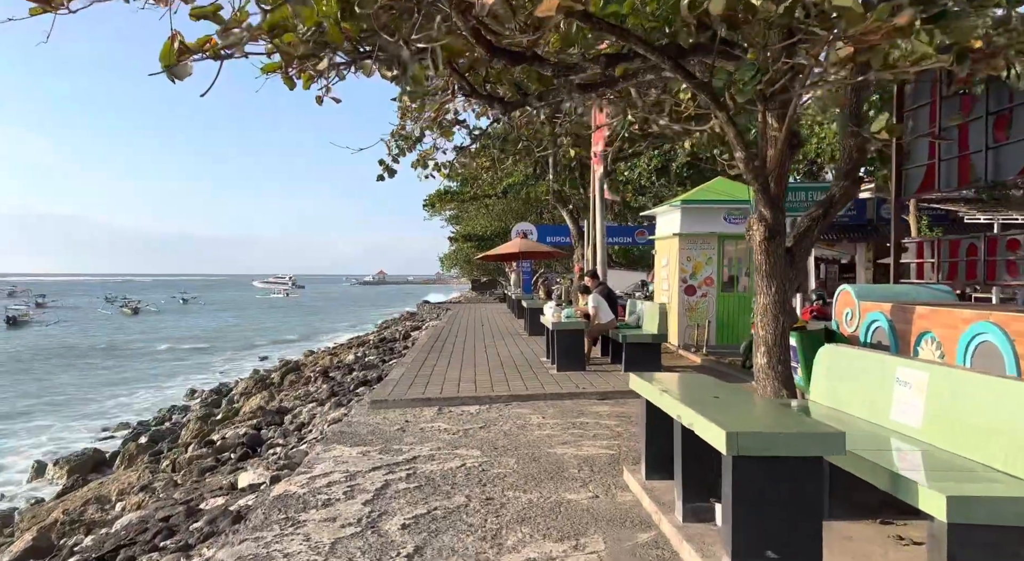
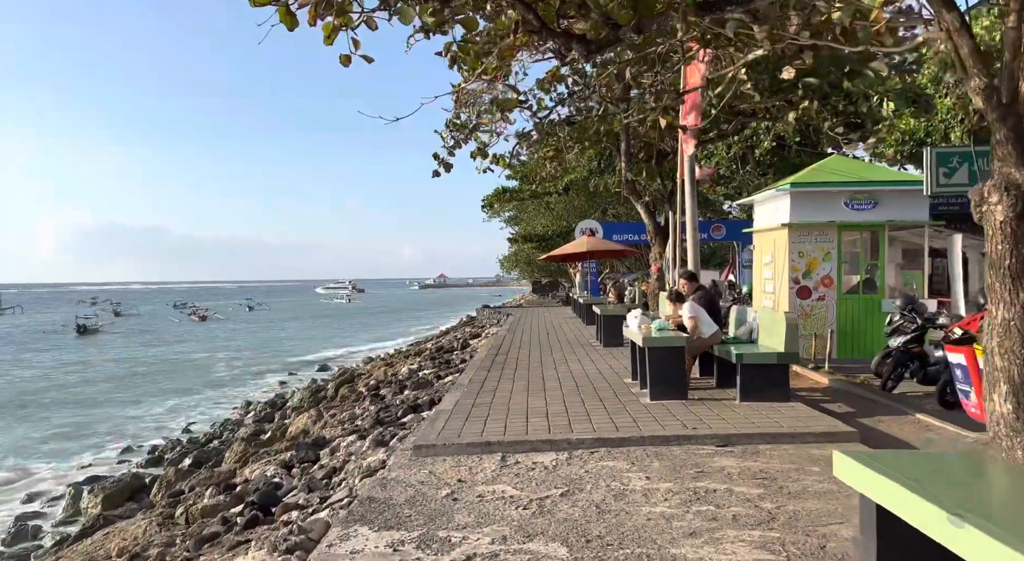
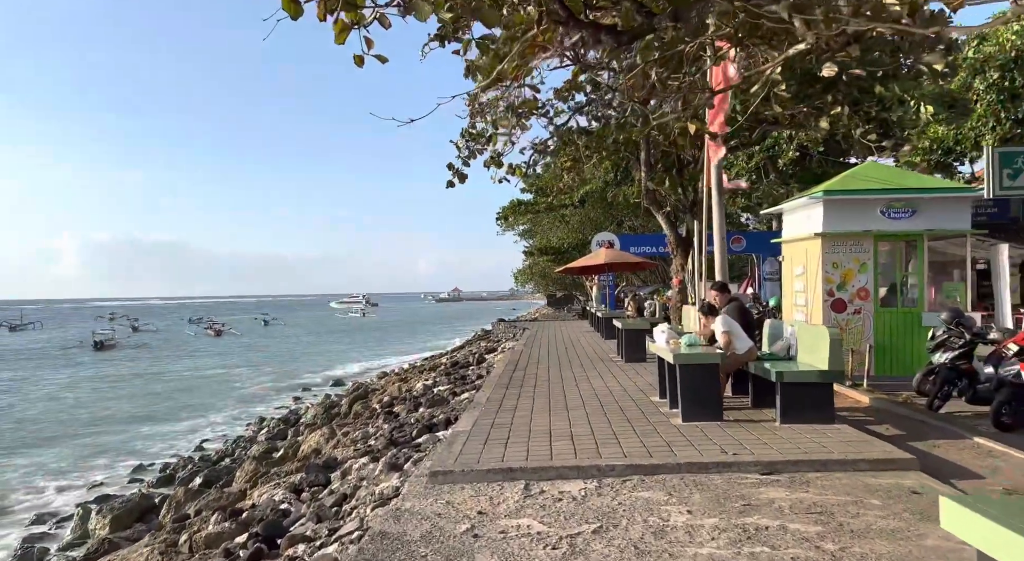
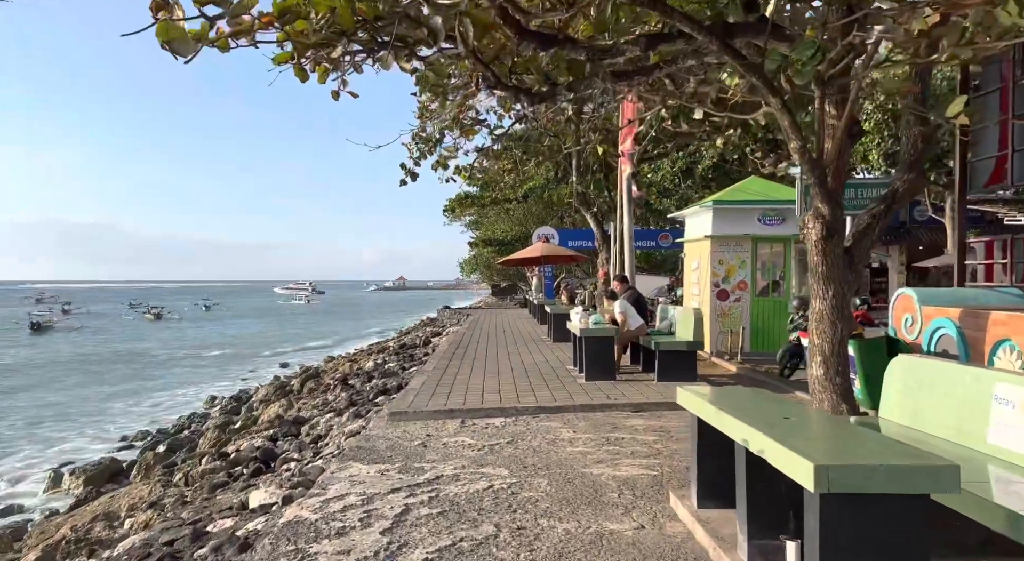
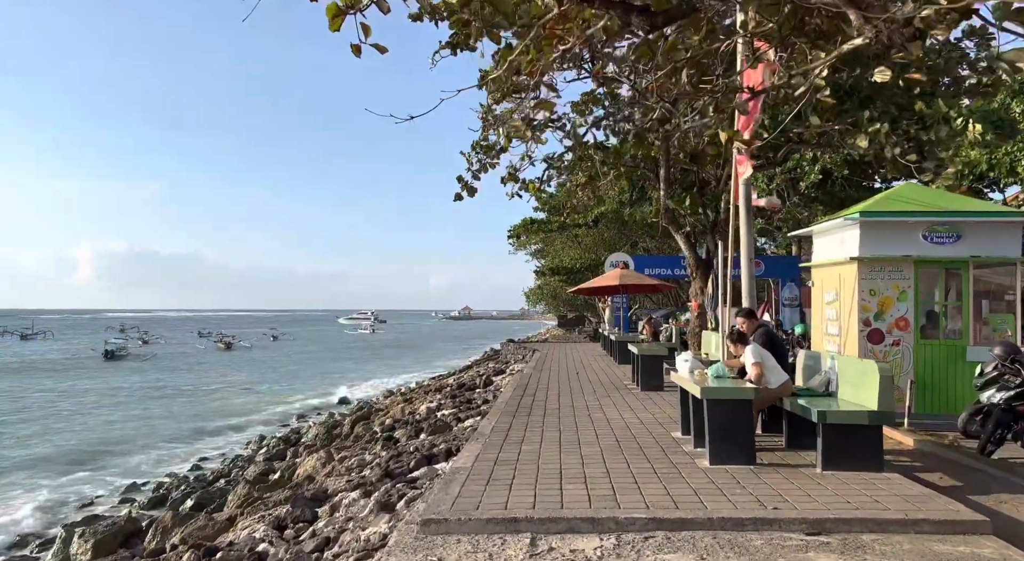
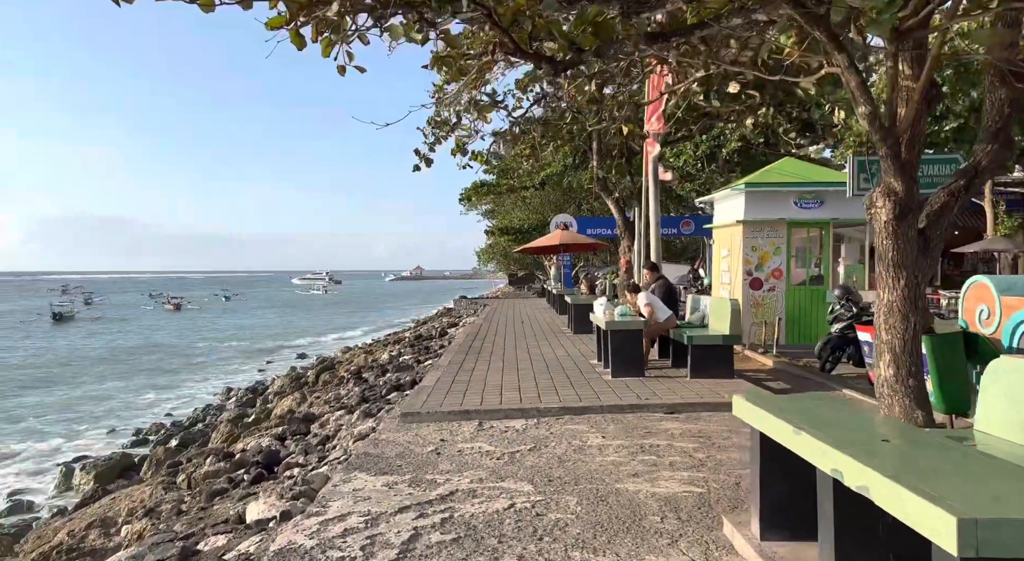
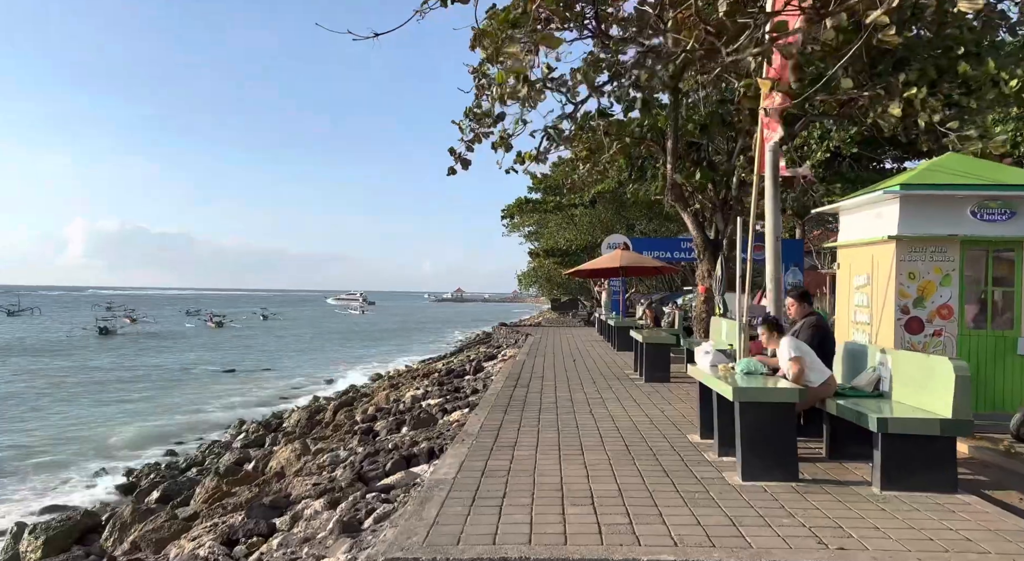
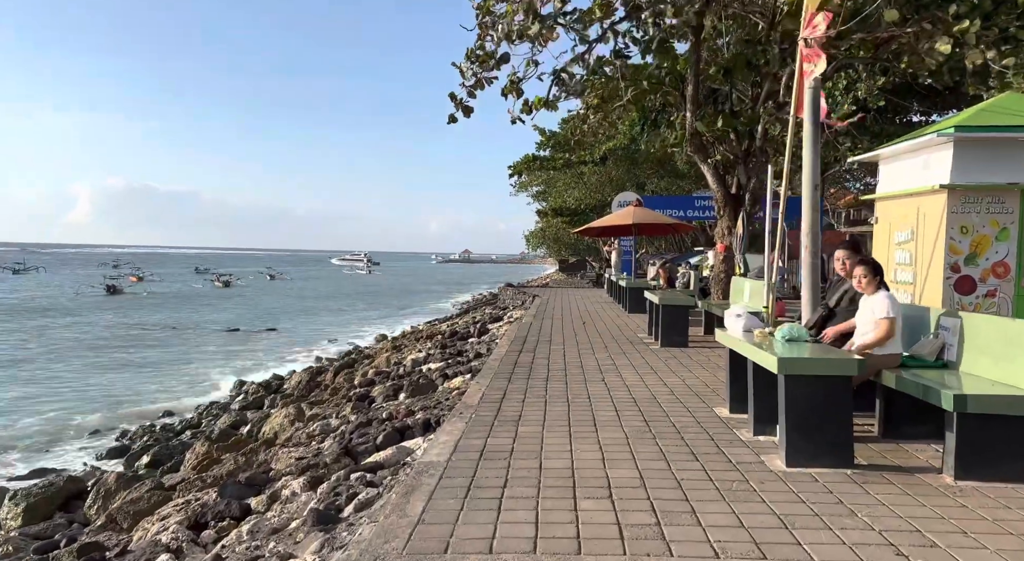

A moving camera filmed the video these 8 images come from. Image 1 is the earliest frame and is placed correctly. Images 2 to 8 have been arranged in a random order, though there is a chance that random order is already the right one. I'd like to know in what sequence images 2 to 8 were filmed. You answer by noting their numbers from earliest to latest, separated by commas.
4, 6, 2, 3, 5, 7, 8
